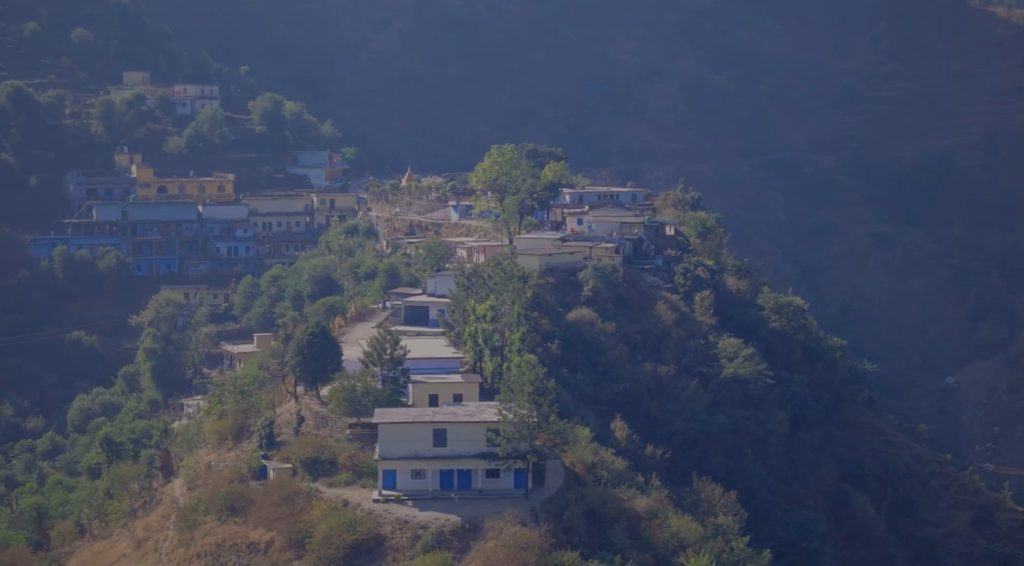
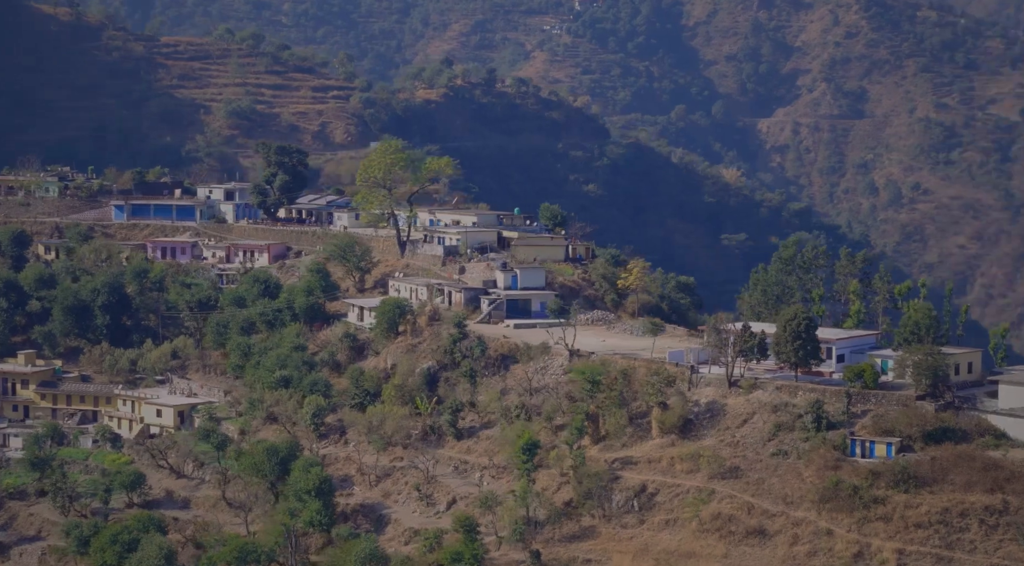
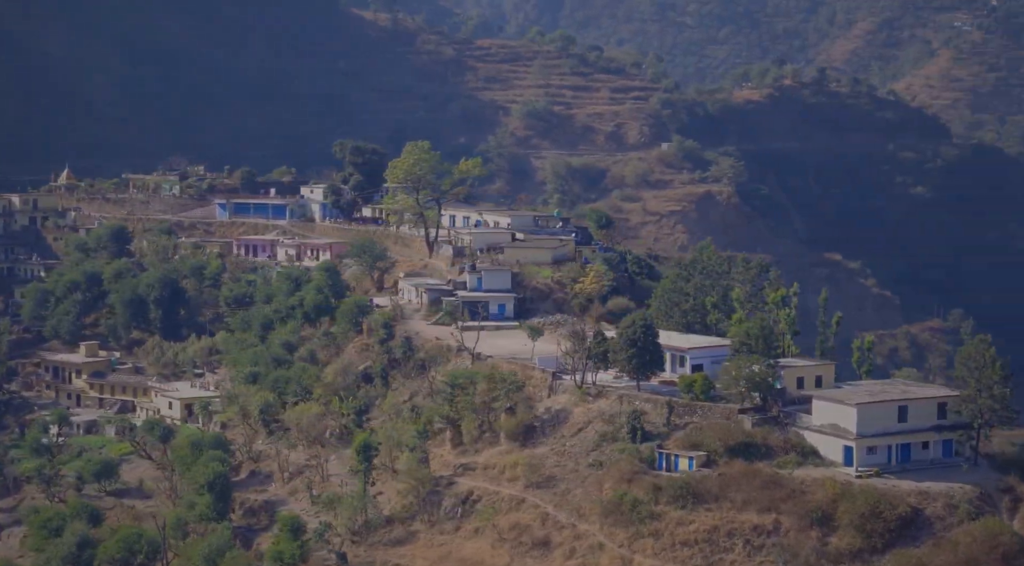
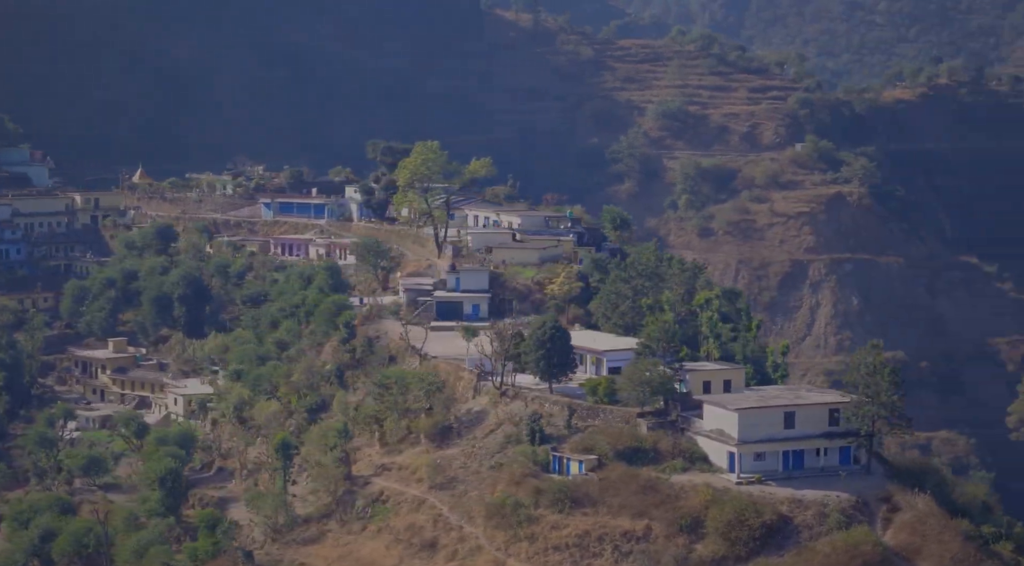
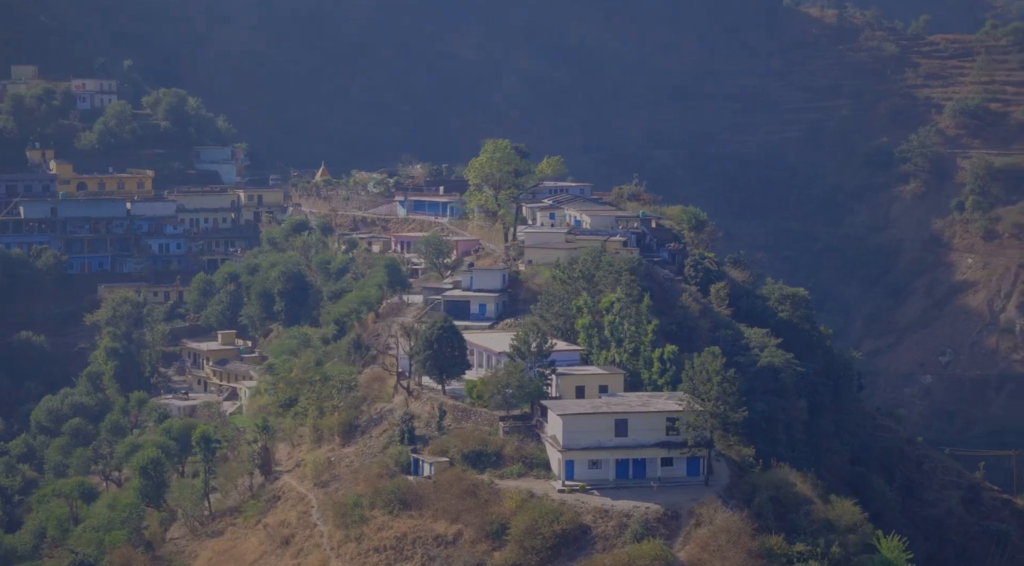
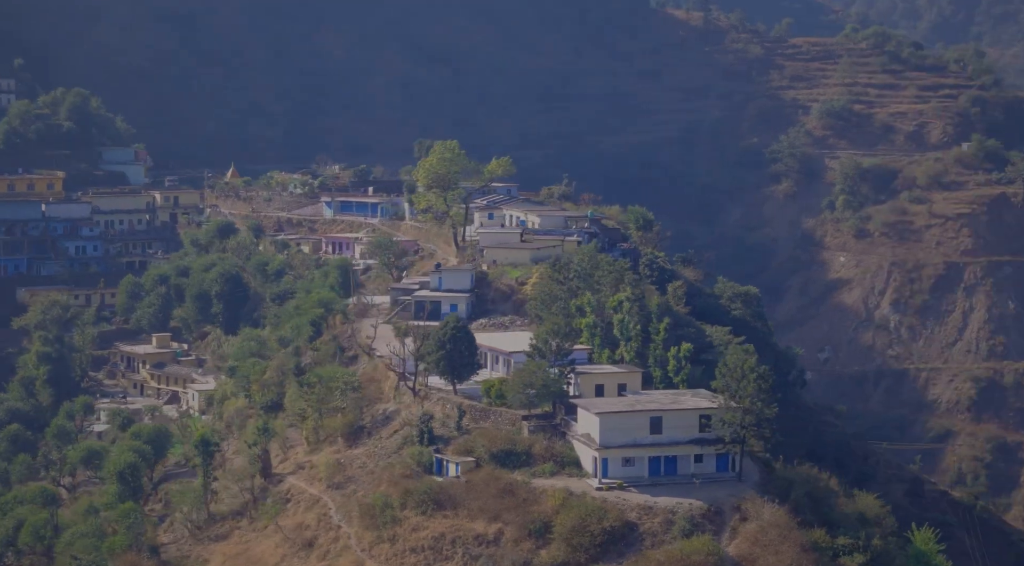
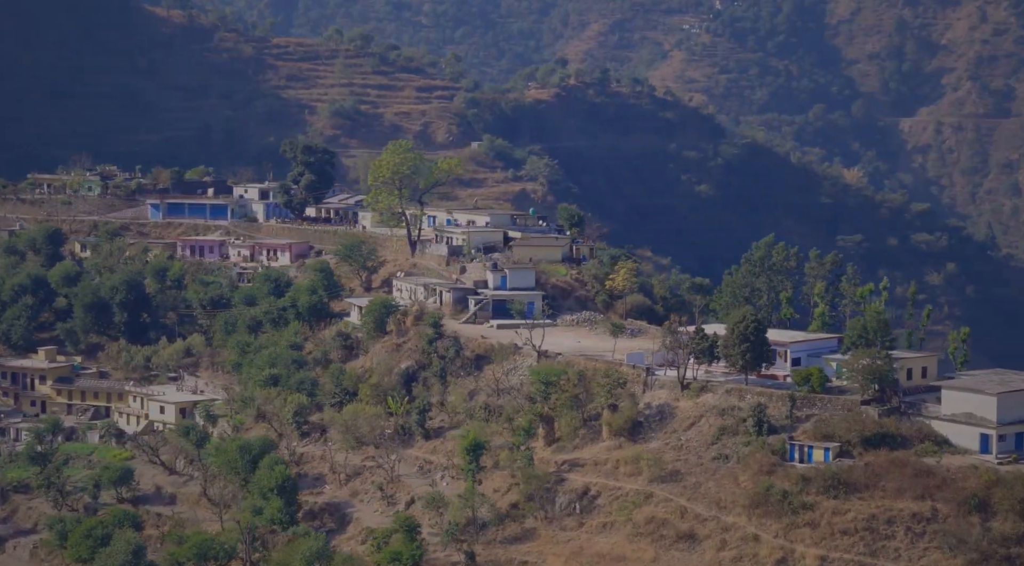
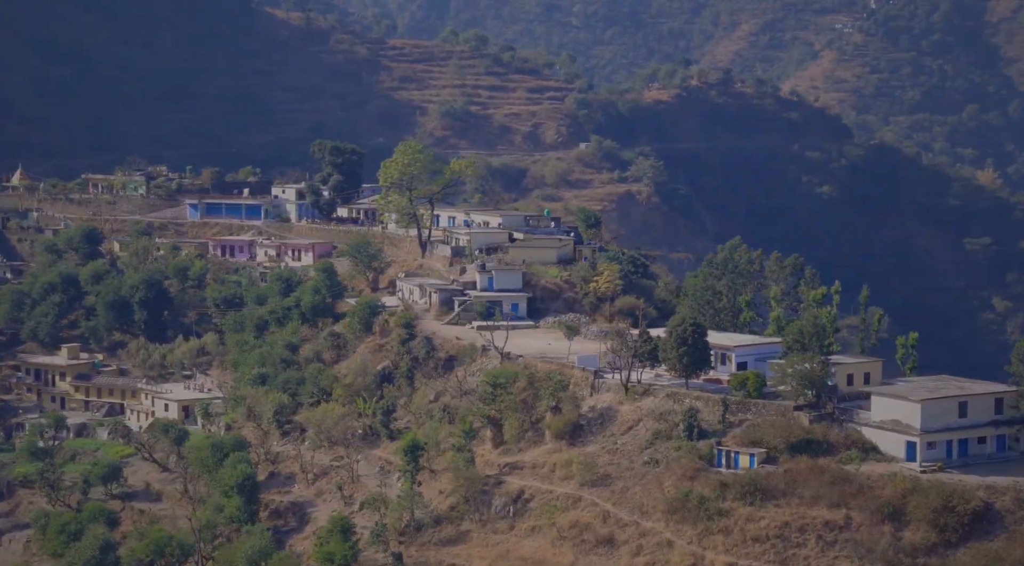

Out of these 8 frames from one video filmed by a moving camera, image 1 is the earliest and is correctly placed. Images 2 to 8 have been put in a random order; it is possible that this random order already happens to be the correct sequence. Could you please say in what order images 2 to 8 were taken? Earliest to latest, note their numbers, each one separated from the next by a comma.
5, 6, 4, 3, 8, 7, 2
